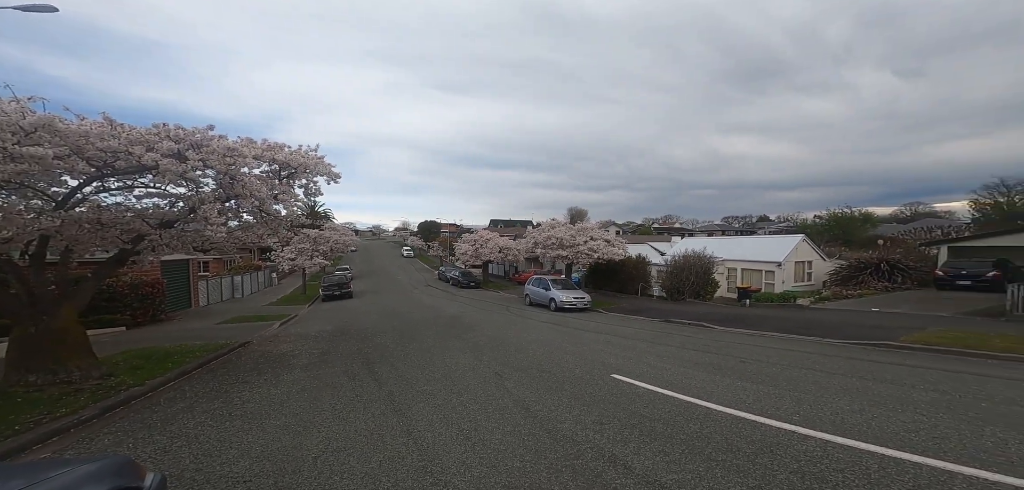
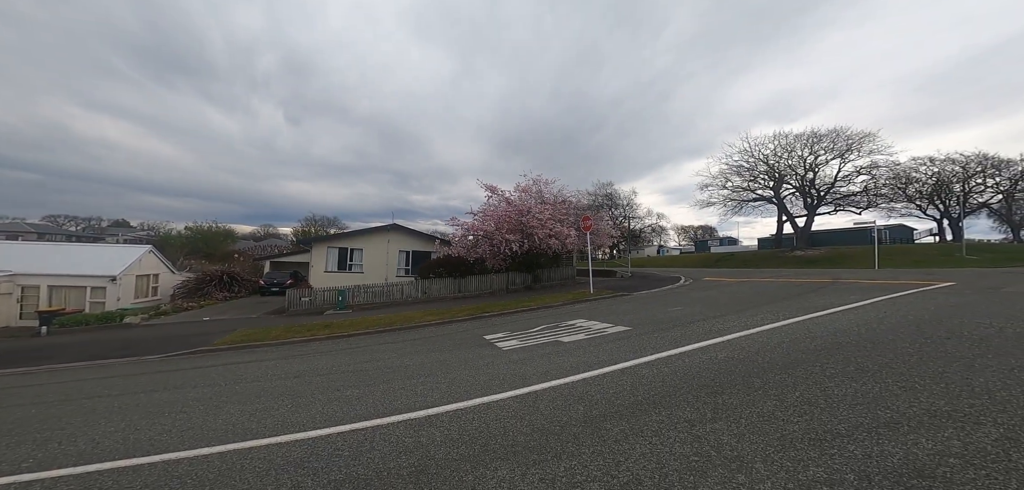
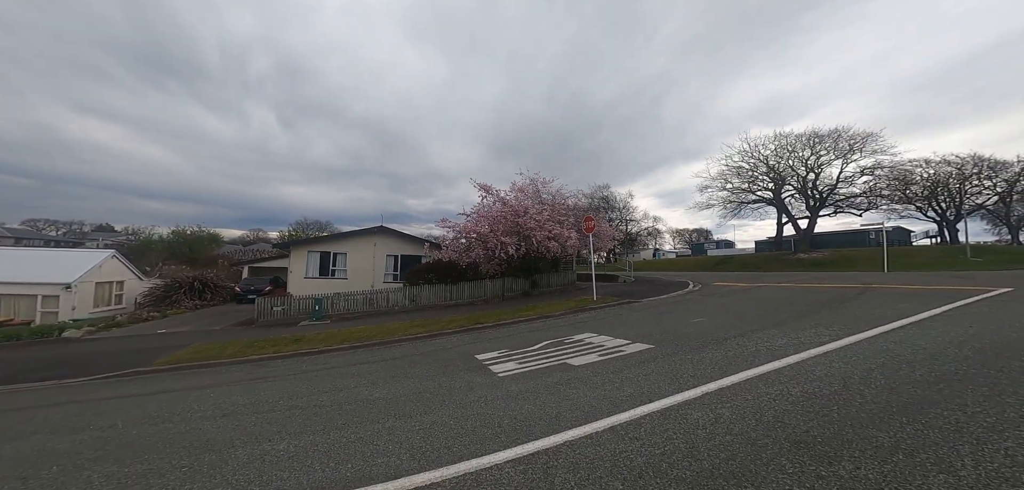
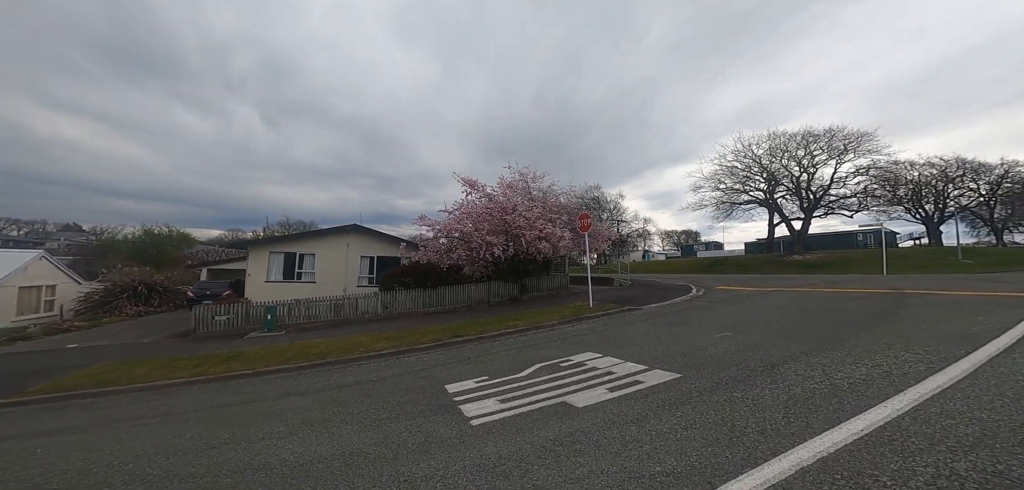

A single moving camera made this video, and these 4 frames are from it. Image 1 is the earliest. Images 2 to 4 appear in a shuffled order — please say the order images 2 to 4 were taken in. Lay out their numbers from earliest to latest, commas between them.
2, 3, 4
